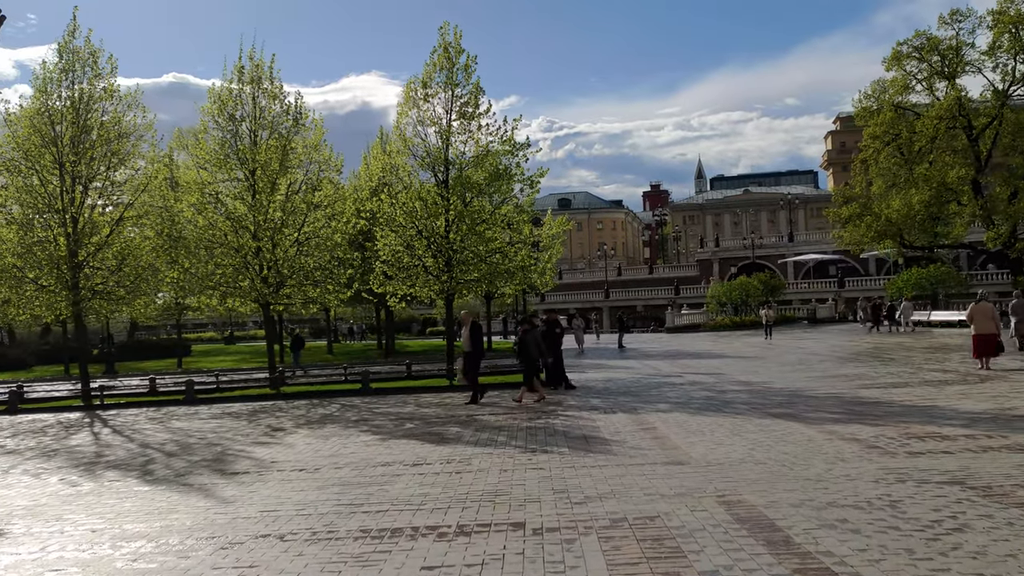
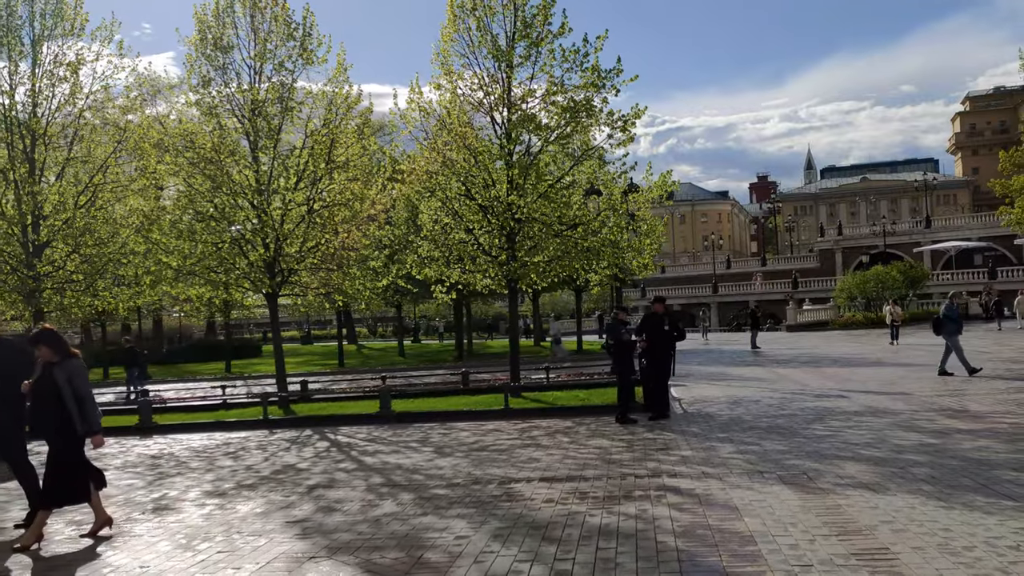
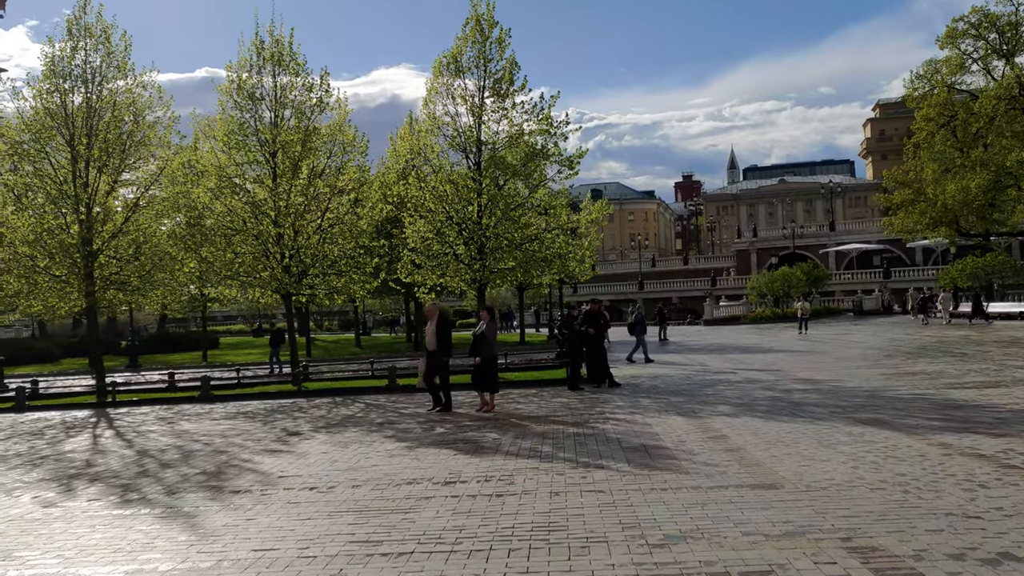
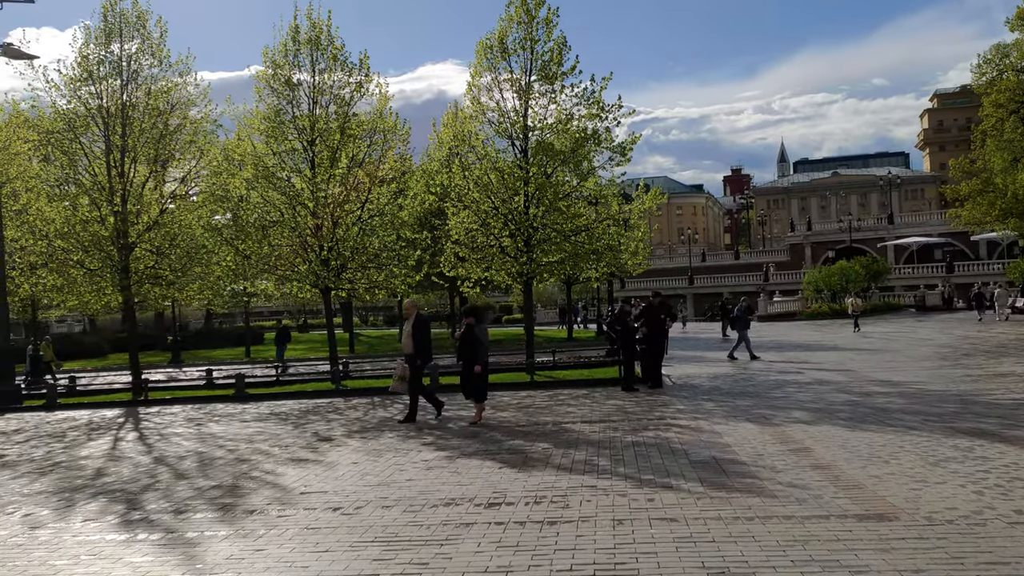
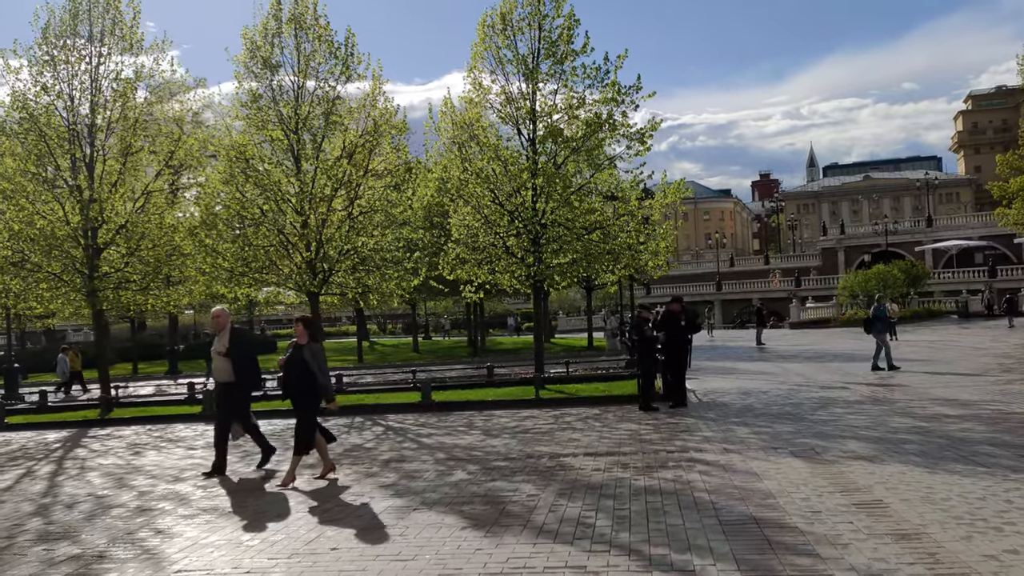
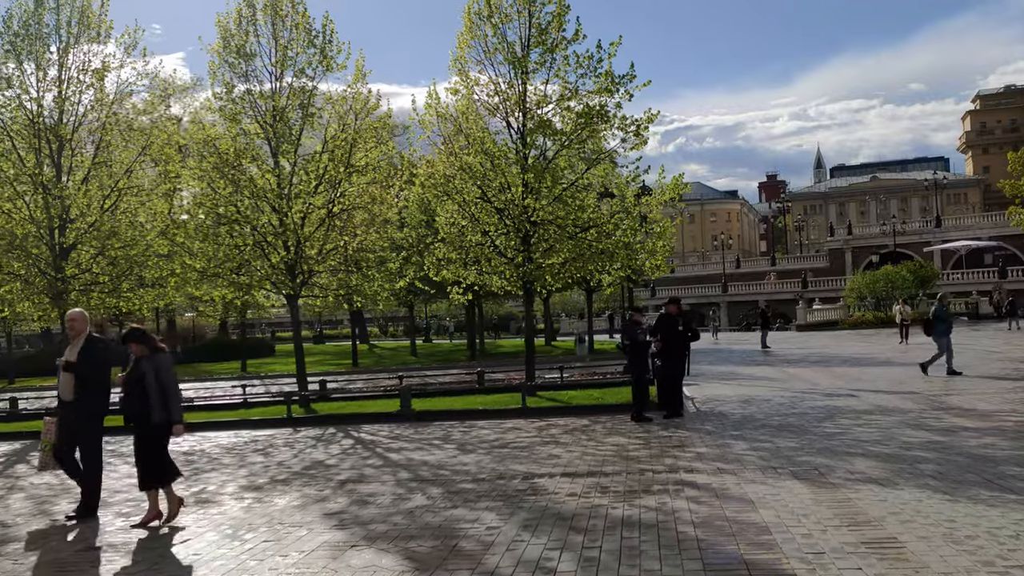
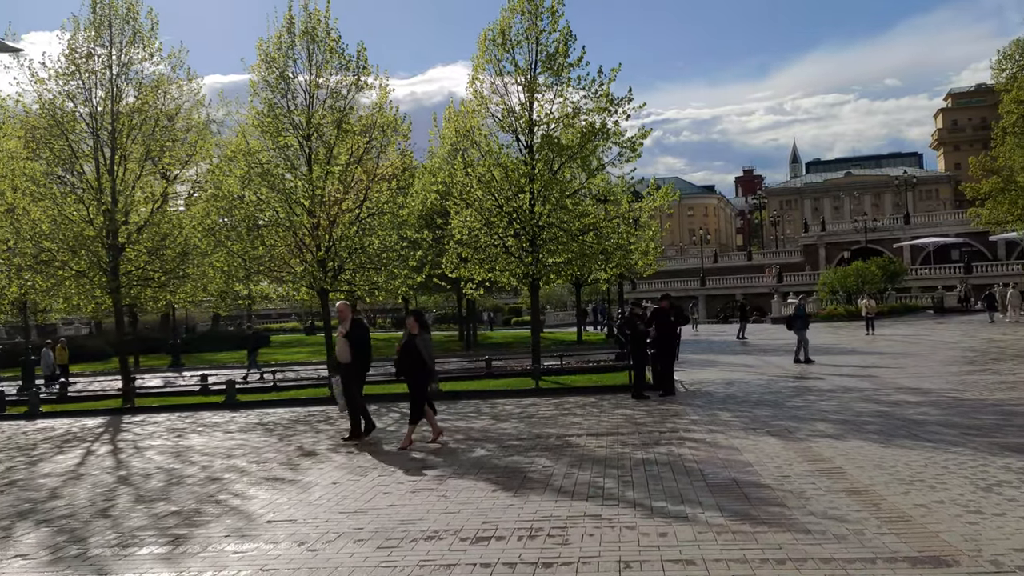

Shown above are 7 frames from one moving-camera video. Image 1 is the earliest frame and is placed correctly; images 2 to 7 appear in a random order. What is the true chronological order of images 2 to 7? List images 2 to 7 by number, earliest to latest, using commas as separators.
3, 4, 7, 5, 6, 2
